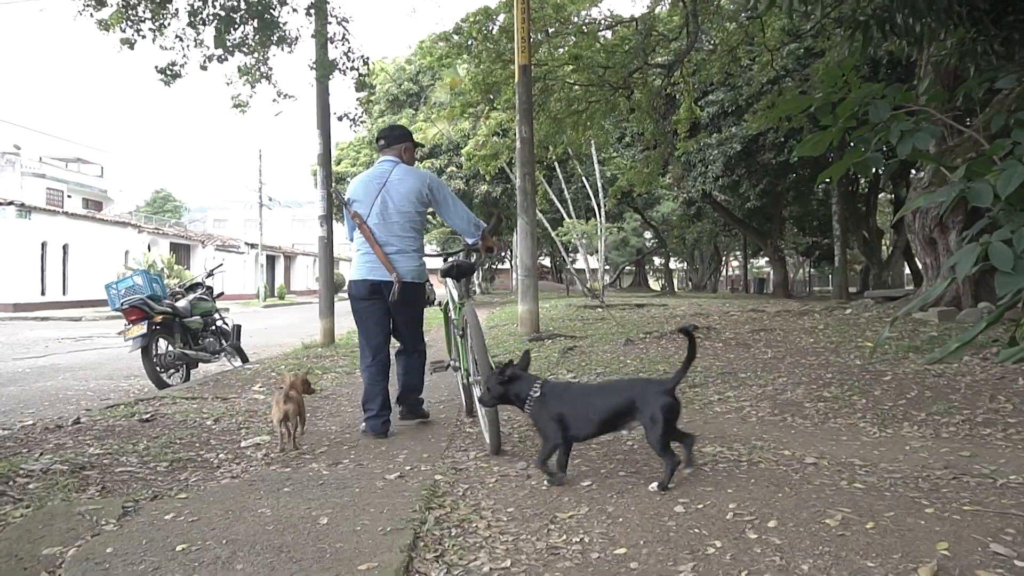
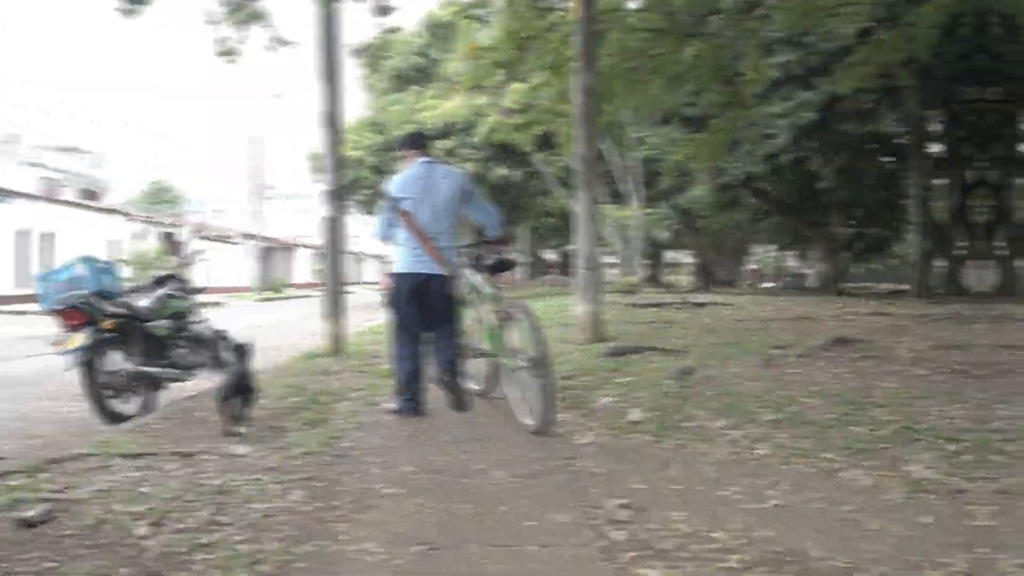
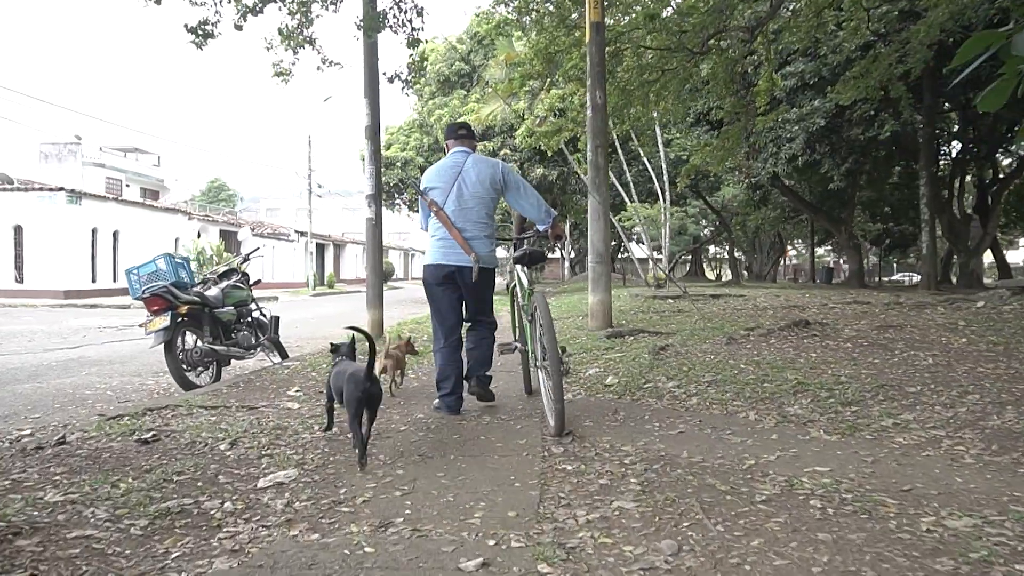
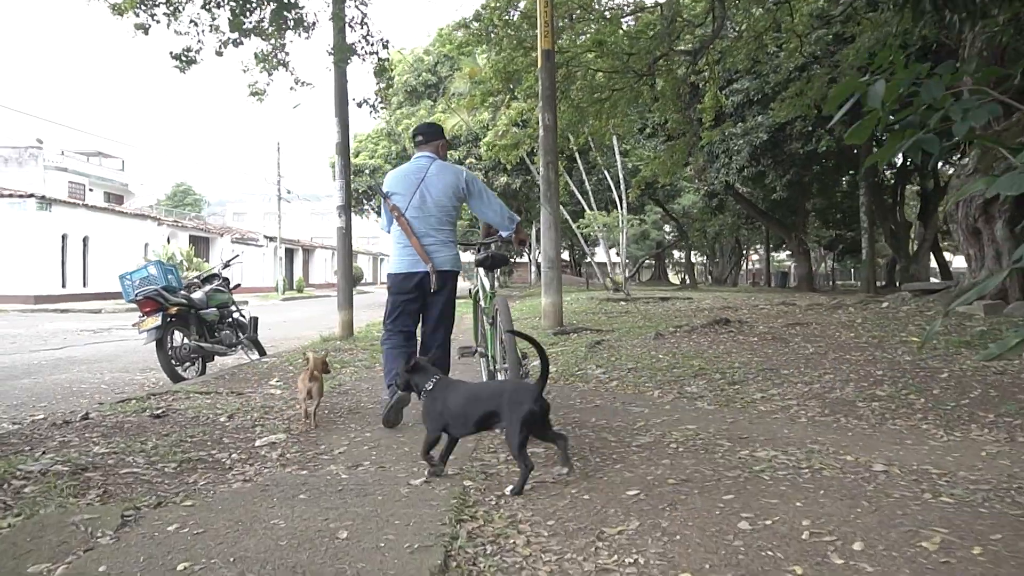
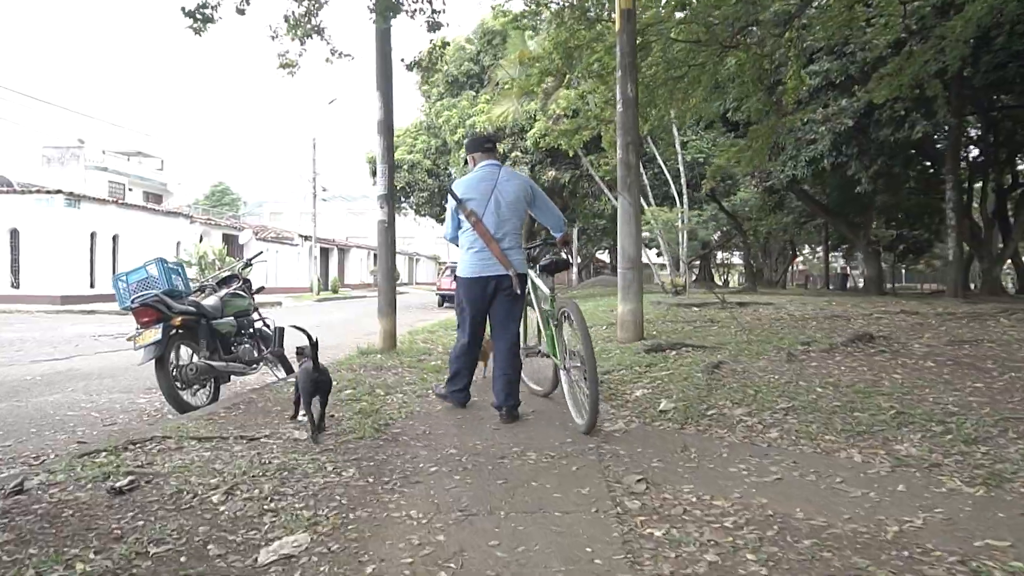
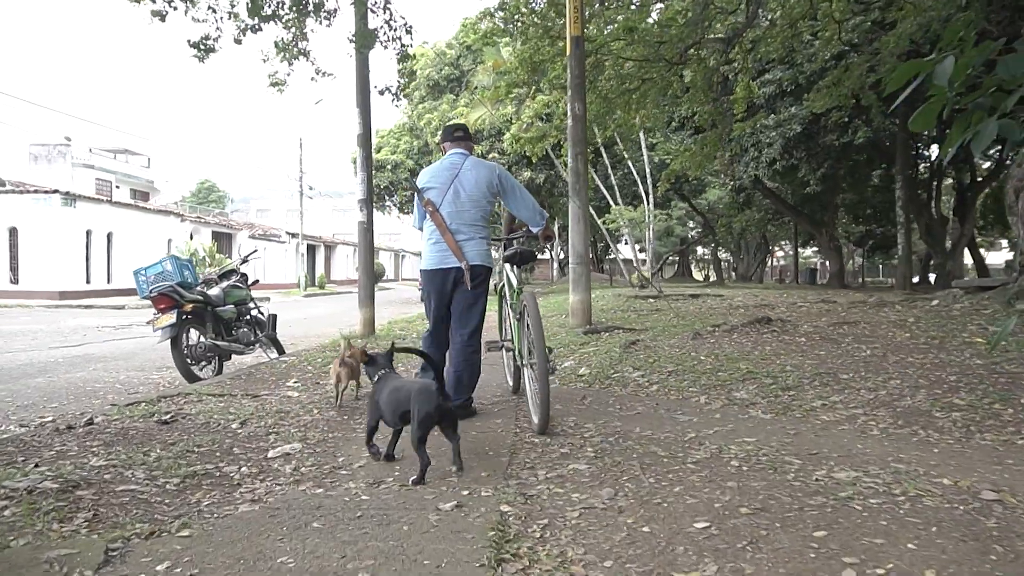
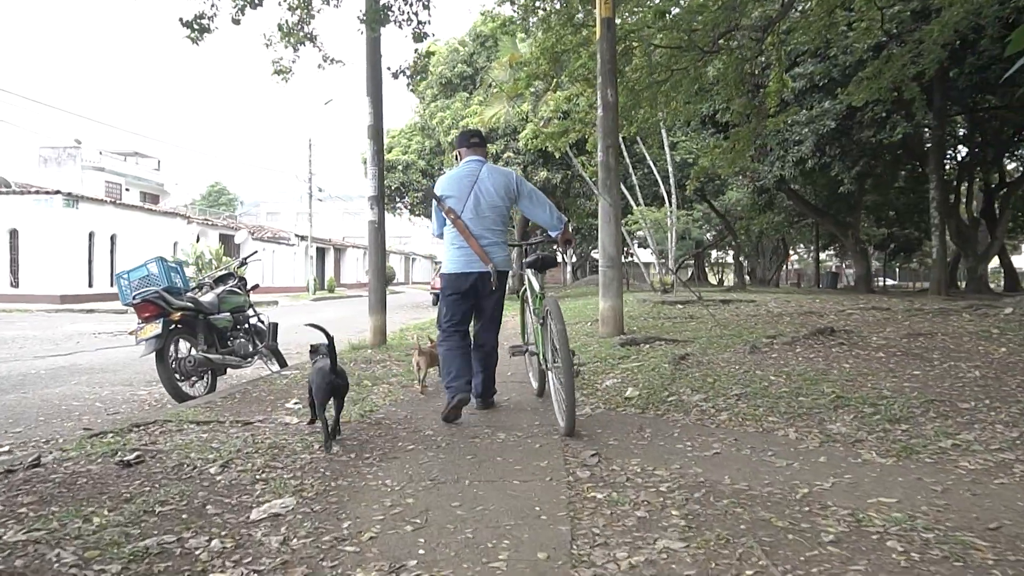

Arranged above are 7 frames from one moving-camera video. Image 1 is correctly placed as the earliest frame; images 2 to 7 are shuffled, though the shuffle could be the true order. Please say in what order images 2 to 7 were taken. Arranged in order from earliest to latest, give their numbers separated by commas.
4, 6, 3, 7, 5, 2
